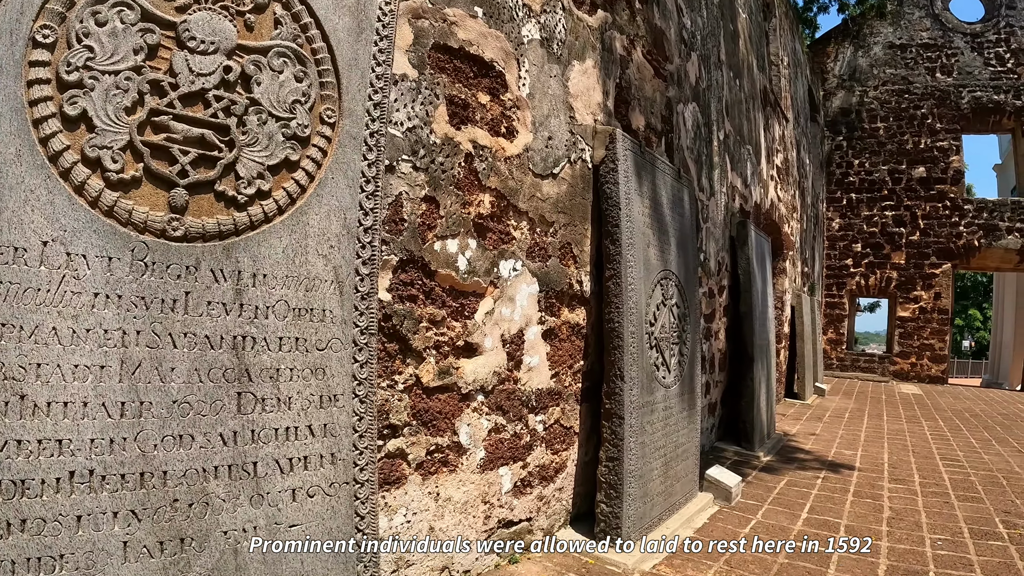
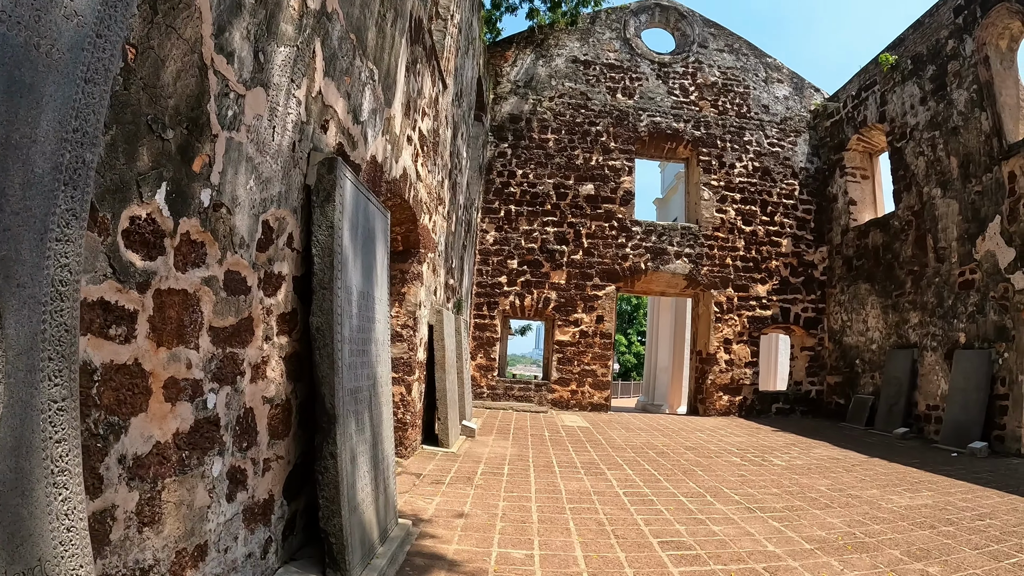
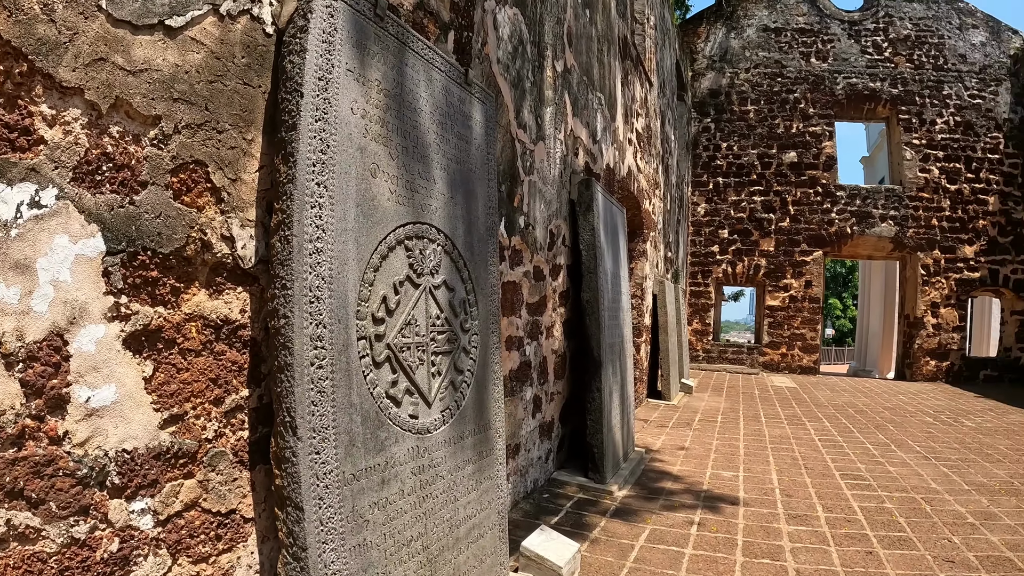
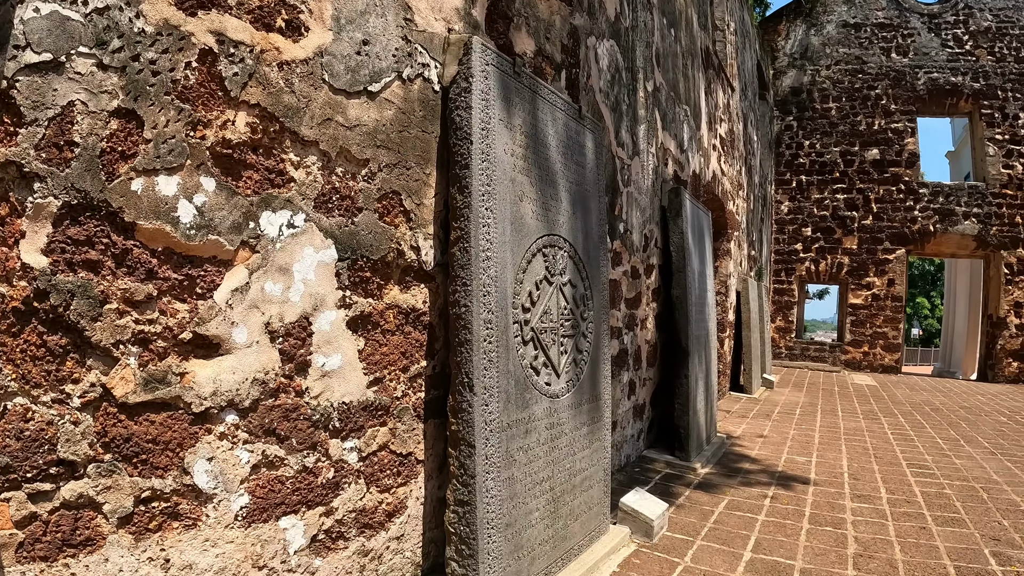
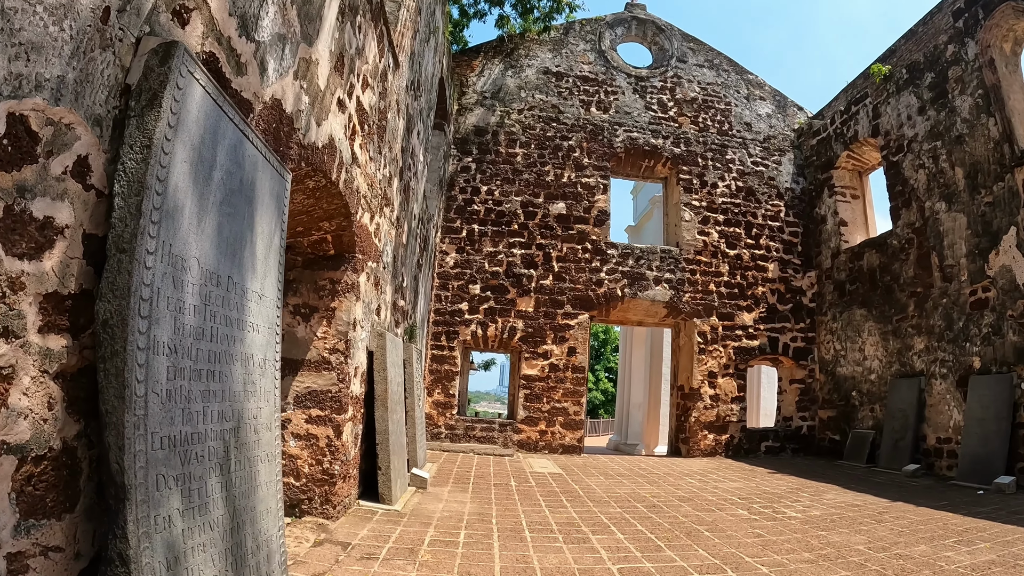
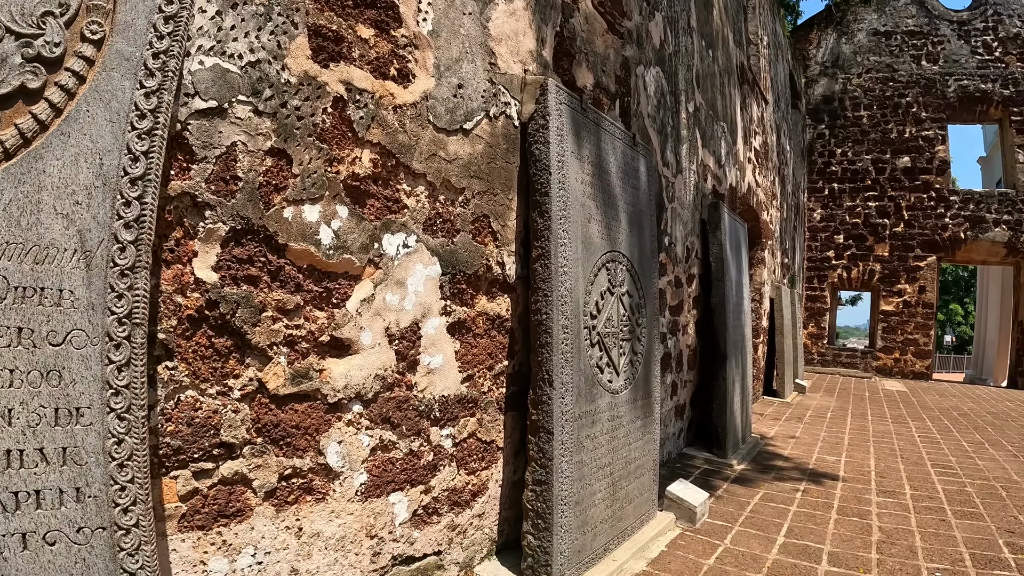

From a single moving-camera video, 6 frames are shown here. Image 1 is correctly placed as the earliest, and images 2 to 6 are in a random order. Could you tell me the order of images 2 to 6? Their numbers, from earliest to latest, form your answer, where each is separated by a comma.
6, 4, 3, 2, 5
